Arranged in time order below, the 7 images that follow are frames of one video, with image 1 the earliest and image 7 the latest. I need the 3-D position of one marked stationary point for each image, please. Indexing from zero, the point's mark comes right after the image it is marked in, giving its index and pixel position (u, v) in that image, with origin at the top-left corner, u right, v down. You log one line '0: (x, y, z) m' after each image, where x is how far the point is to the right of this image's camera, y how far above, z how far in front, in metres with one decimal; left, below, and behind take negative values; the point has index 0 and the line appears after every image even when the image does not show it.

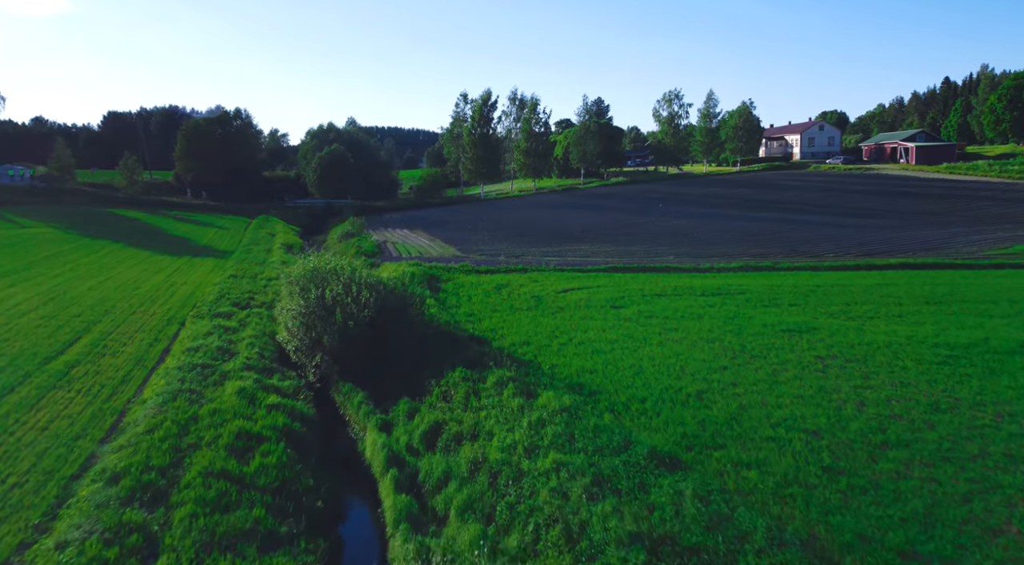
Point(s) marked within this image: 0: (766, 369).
0: (+5.4, -1.8, +15.1) m
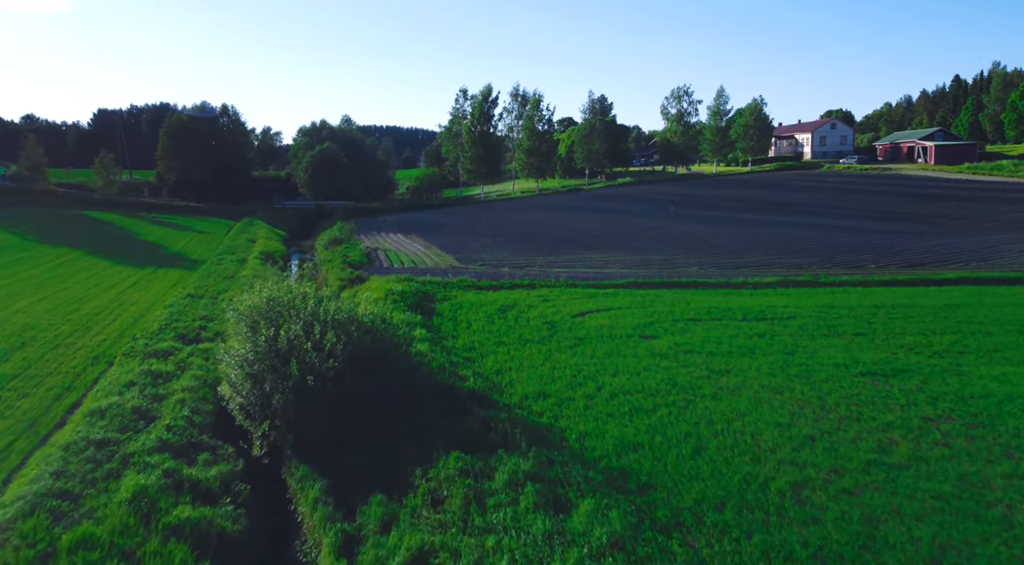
0: (+5.6, -2.5, +11.2) m
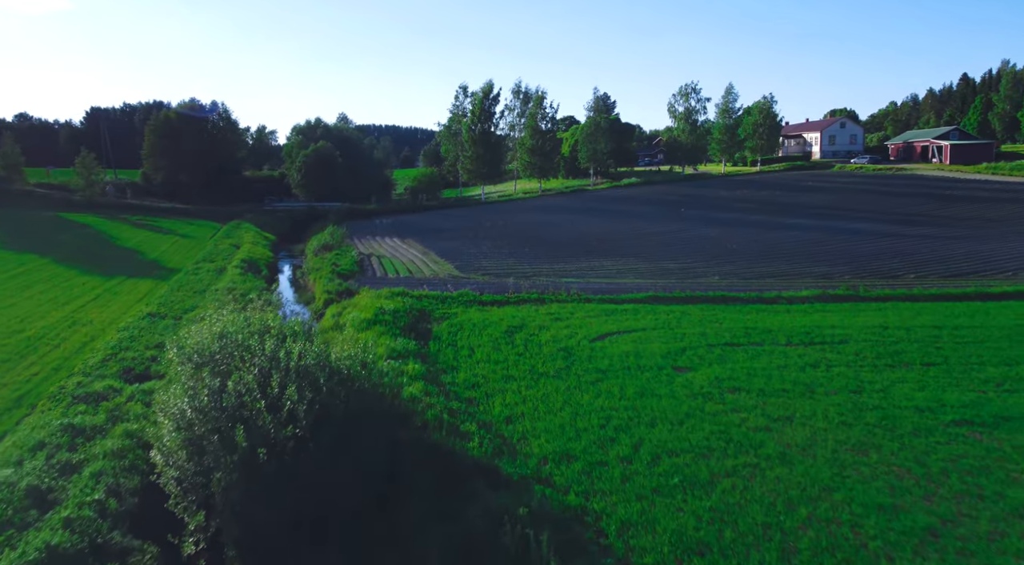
0: (+5.9, -2.9, +8.4) m
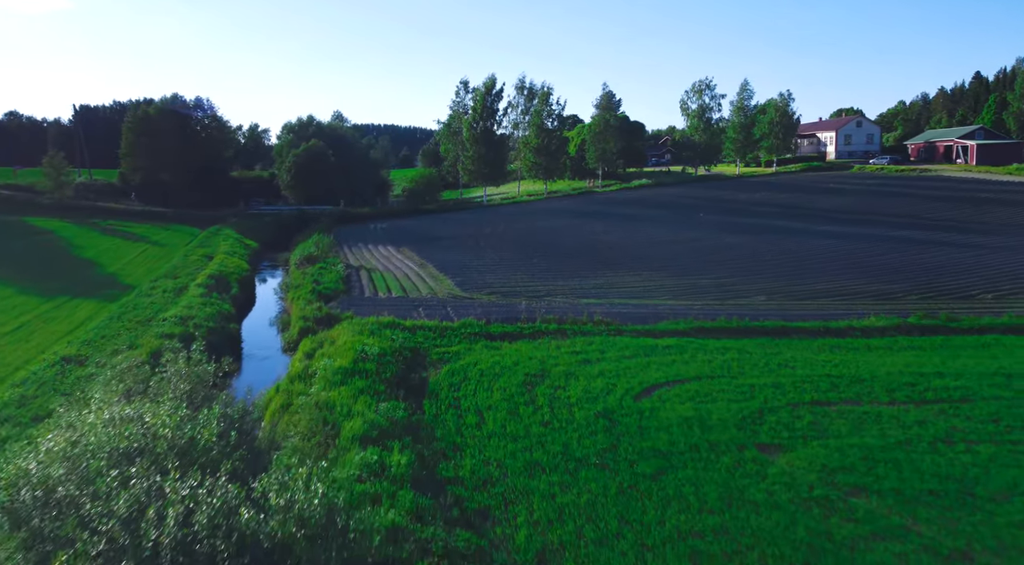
0: (+6.3, -3.7, +4.1) m
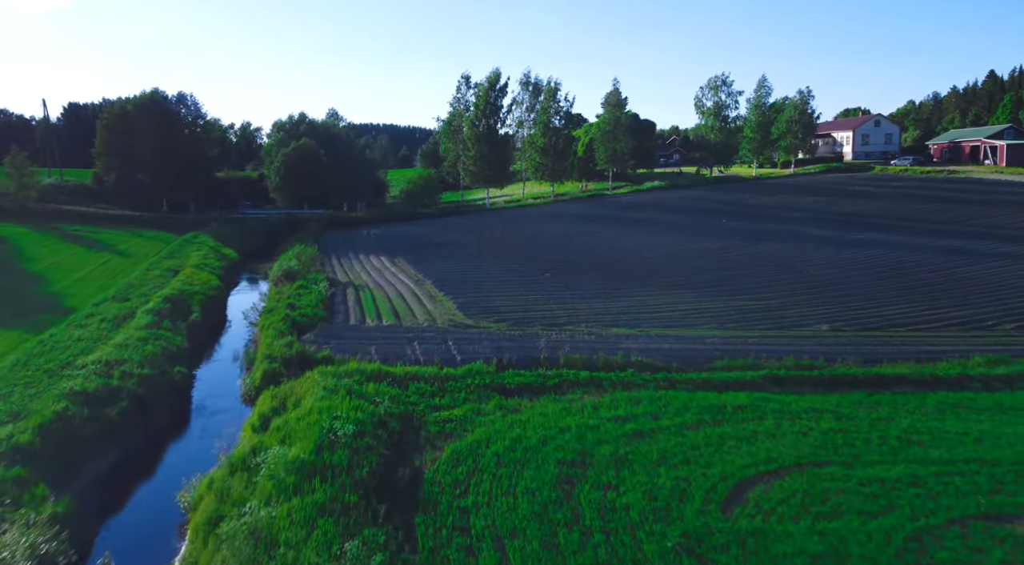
0: (+6.7, -4.5, -0.3) m
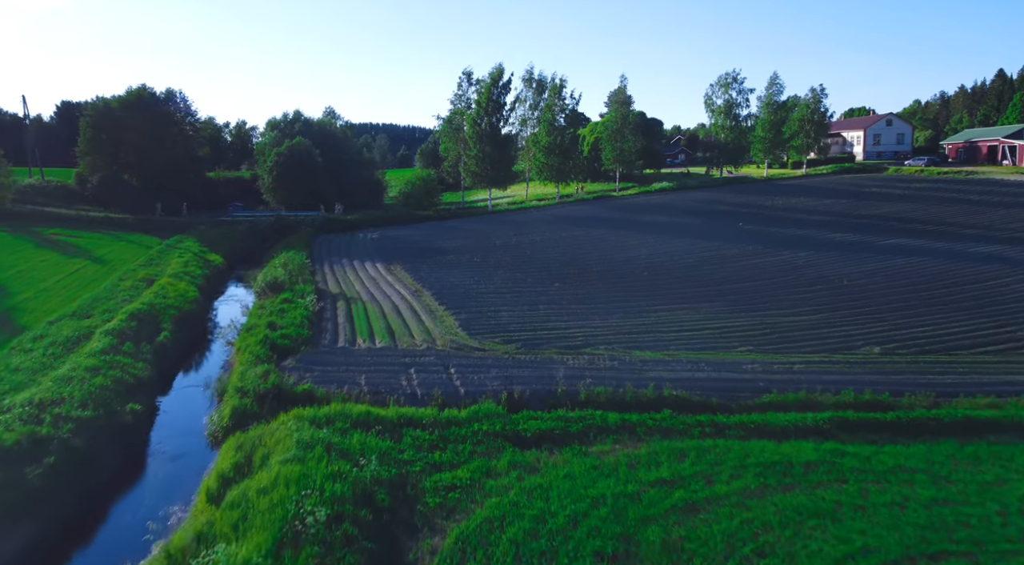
0: (+7.0, -4.9, -2.8) m
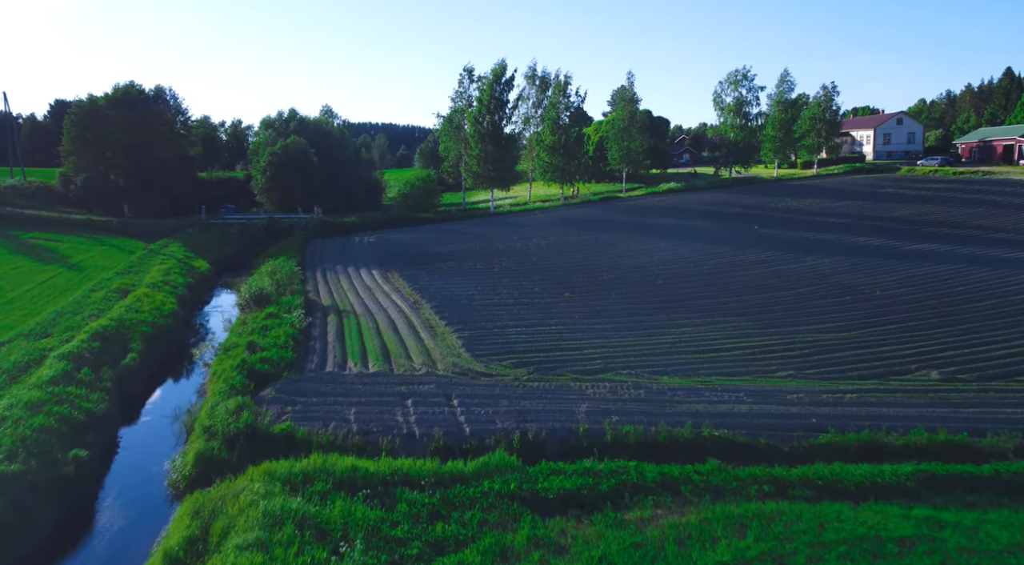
0: (+7.2, -5.3, -5.0) m
